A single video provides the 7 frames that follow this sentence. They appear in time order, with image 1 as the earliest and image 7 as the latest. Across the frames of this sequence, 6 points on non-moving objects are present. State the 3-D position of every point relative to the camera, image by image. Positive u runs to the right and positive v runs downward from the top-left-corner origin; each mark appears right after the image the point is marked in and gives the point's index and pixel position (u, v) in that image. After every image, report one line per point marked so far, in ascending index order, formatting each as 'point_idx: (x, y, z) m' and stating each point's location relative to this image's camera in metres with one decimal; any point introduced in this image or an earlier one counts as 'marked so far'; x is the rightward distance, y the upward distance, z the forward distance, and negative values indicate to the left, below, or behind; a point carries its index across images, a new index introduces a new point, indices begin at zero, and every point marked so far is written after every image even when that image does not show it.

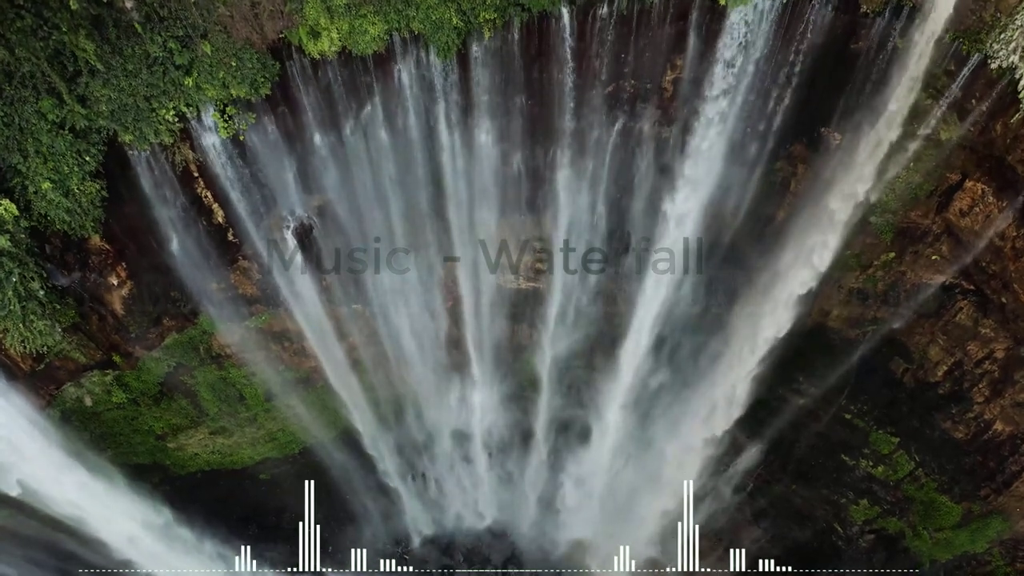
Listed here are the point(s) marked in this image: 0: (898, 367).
0: (+6.9, -1.4, +12.1) m
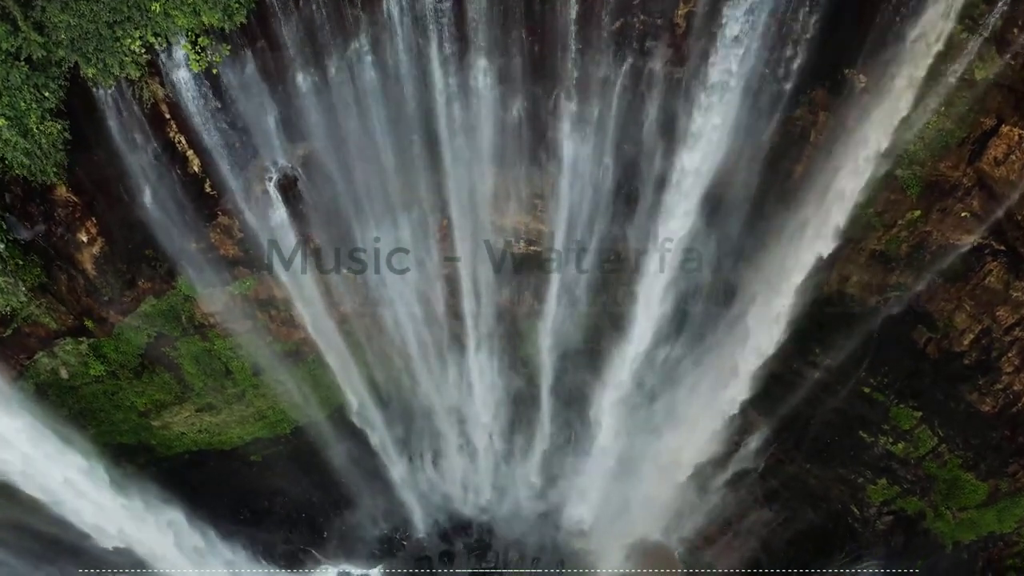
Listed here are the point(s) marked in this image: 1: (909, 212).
0: (+6.9, -0.8, +11.4) m
1: (+6.1, +1.2, +10.2) m
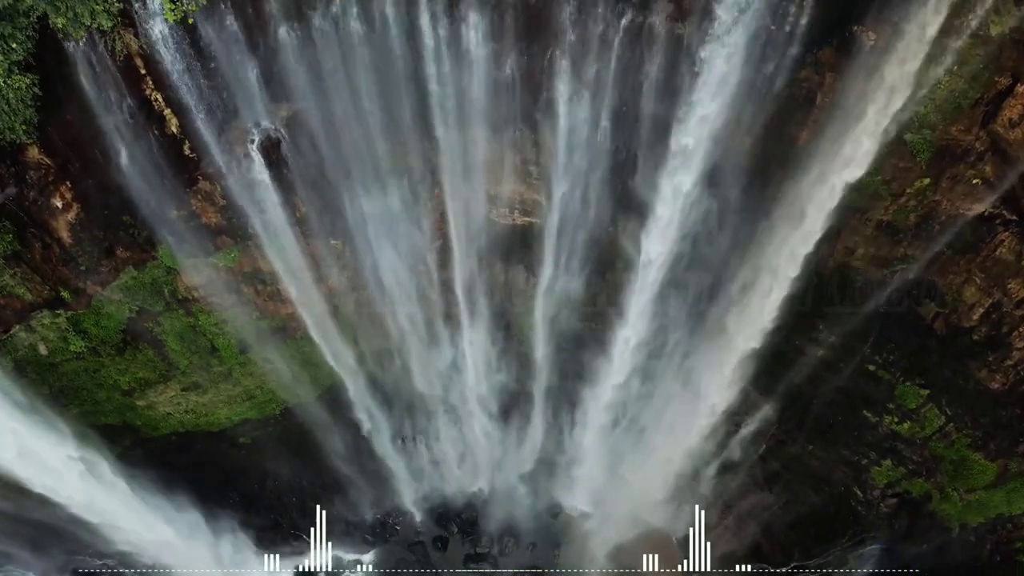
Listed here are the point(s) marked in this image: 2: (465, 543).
0: (+6.9, -0.4, +11.0) m
1: (+6.0, +1.6, +9.9) m
2: (-1.0, -5.4, +13.9) m
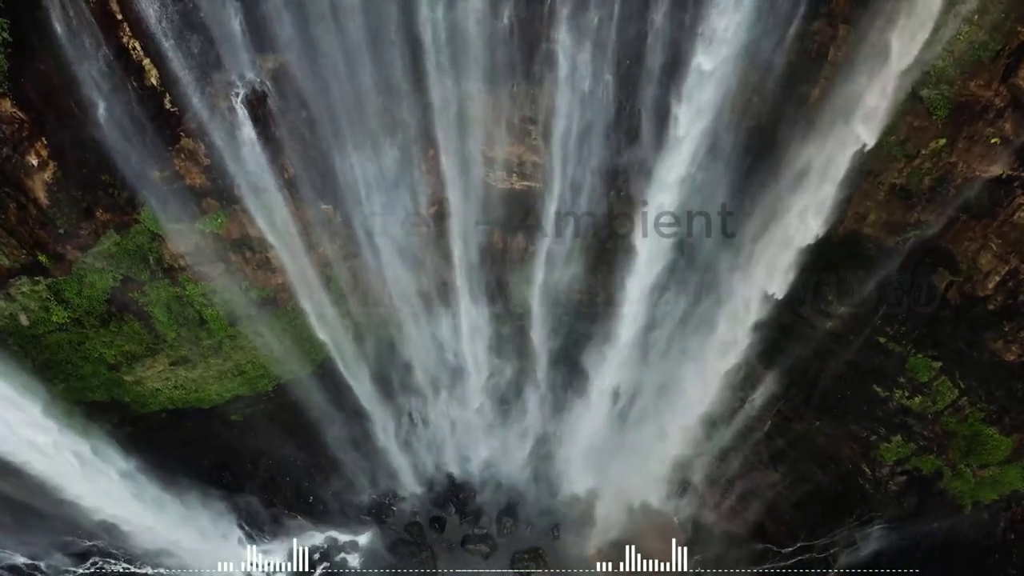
0: (+6.8, +0.2, +10.6) m
1: (+6.0, +2.1, +9.4) m
2: (-1.0, -4.8, +13.6) m
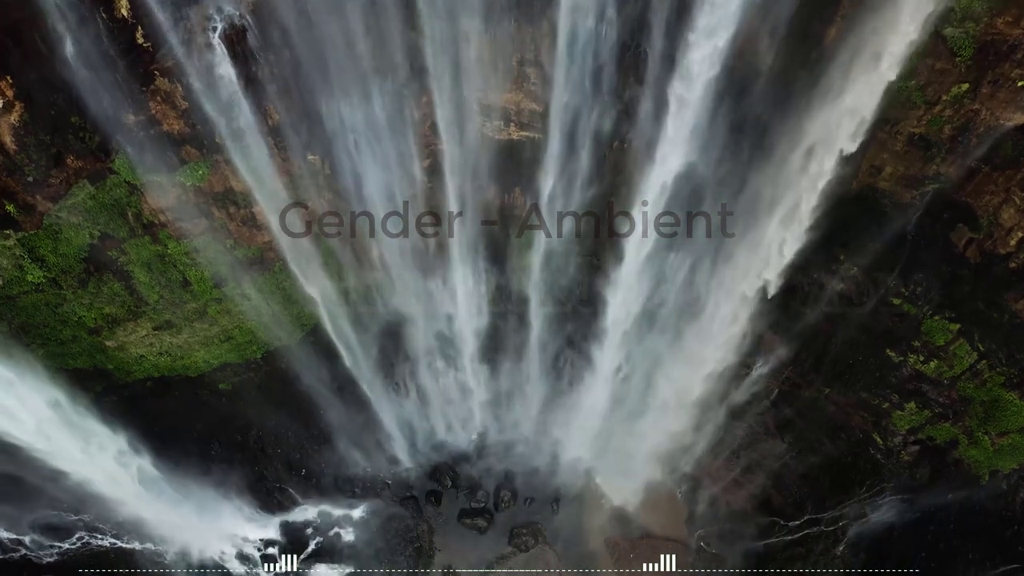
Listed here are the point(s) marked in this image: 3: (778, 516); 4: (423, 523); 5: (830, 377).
0: (+6.8, +0.8, +10.1) m
1: (+6.0, +2.7, +8.9) m
2: (-1.0, -4.1, +13.1) m
3: (+5.2, -4.4, +12.9) m
4: (-1.8, -4.7, +13.1) m
5: (+5.7, -1.6, +11.9) m
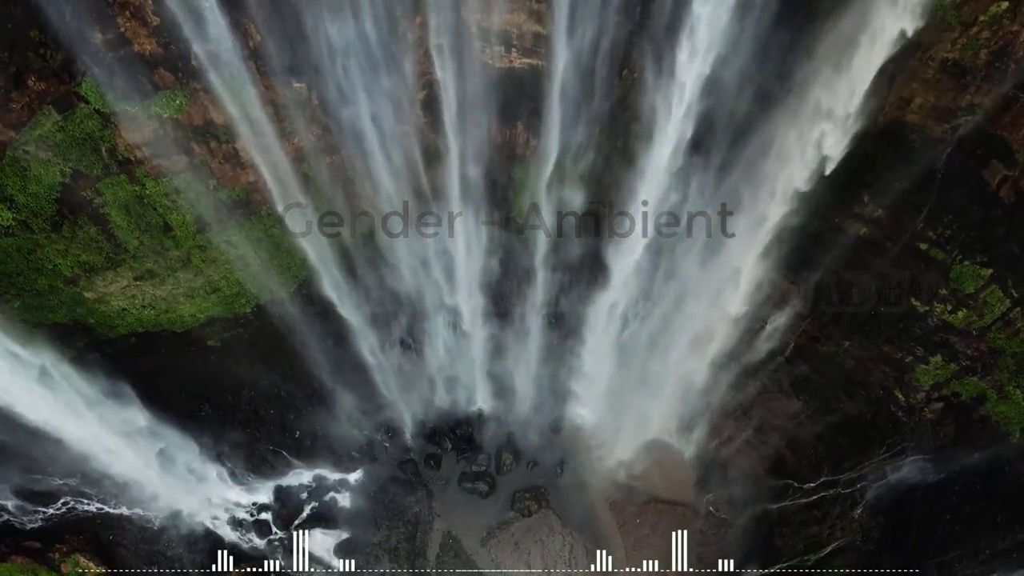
0: (+6.8, +1.7, +9.4) m
1: (+6.0, +3.6, +8.2) m
2: (-1.0, -3.3, +12.6) m
3: (+5.2, -3.5, +12.3) m
4: (-1.7, -3.8, +12.6) m
5: (+5.7, -0.7, +11.2) m
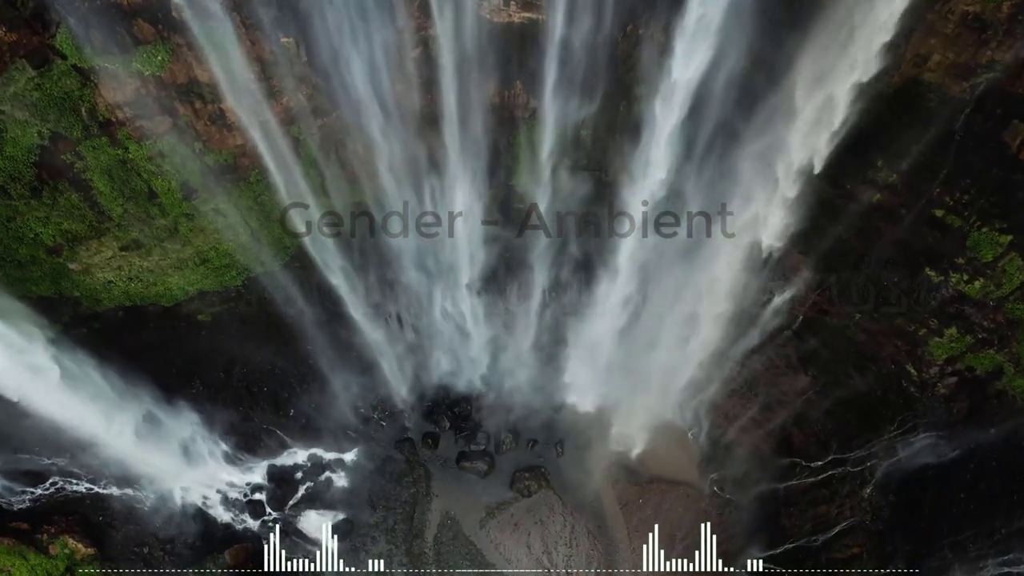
0: (+6.8, +2.1, +9.0) m
1: (+5.9, +4.0, +7.7) m
2: (-1.0, -2.8, +12.2) m
3: (+5.2, -3.0, +11.9) m
4: (-1.7, -3.3, +12.3) m
5: (+5.7, -0.2, +10.8) m
